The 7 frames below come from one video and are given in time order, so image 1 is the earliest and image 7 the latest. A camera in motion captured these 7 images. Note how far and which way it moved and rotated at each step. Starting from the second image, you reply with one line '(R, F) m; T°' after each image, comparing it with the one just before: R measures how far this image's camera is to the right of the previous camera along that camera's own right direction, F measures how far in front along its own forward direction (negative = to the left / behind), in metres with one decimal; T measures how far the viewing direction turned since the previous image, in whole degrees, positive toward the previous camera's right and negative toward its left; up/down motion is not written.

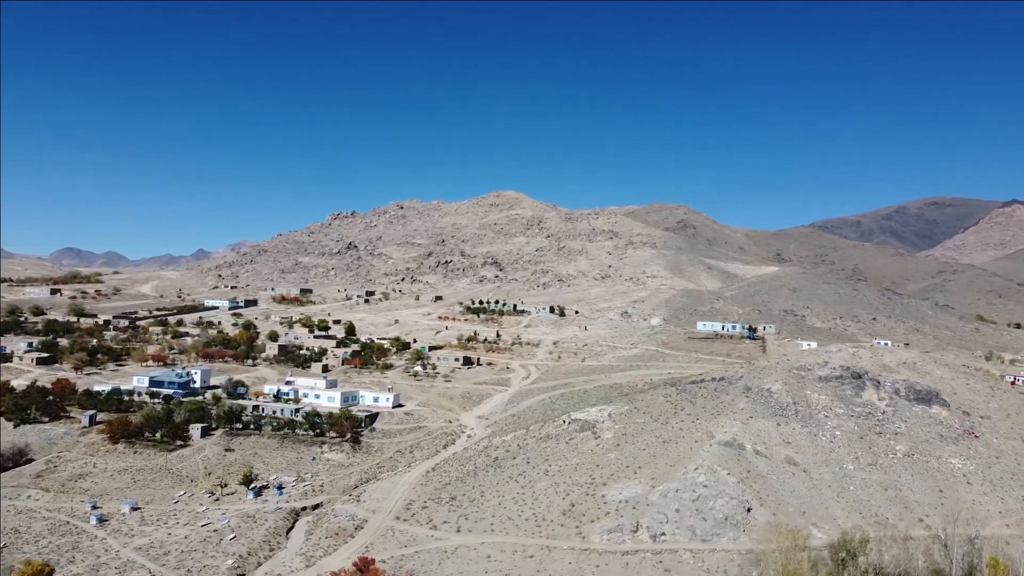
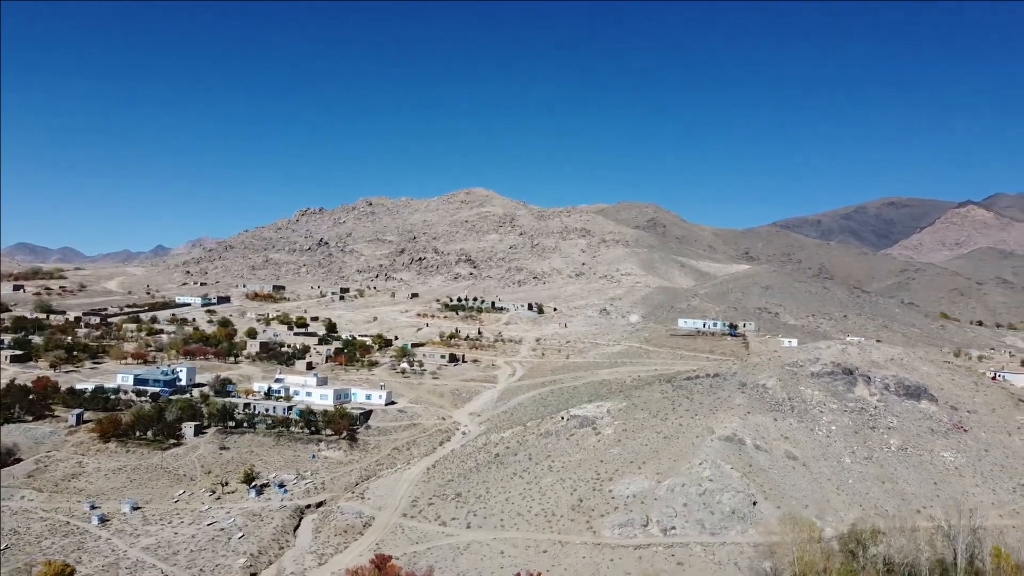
(-1.3, 0.0) m; +2°
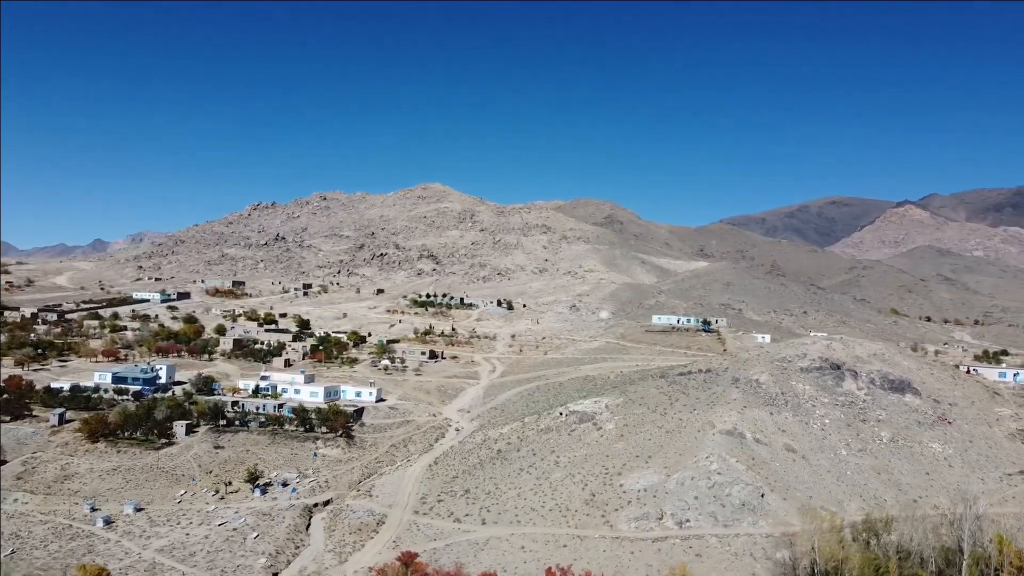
(-1.9, 0.0) m; +3°
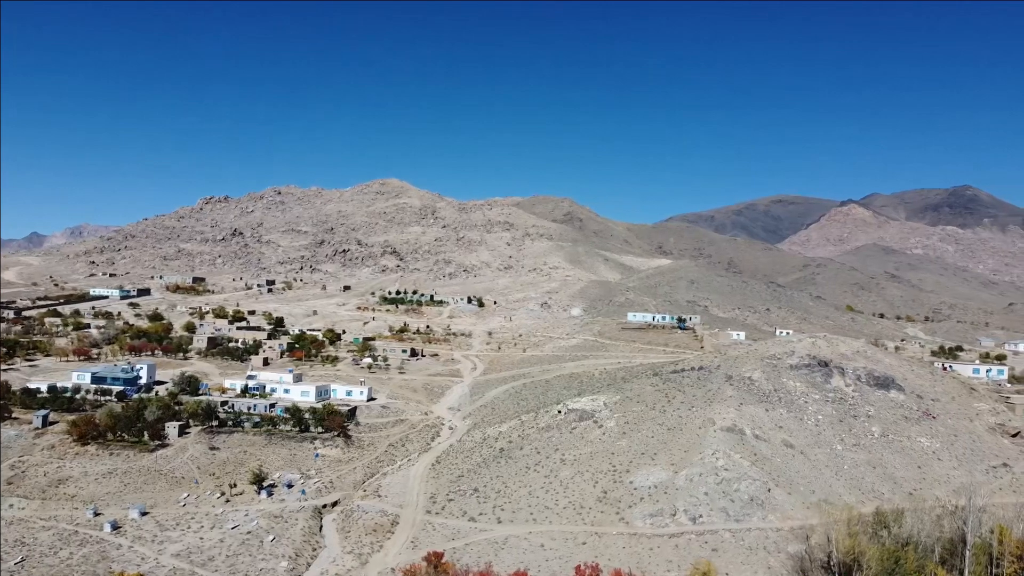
(-1.8, 0.0) m; +3°
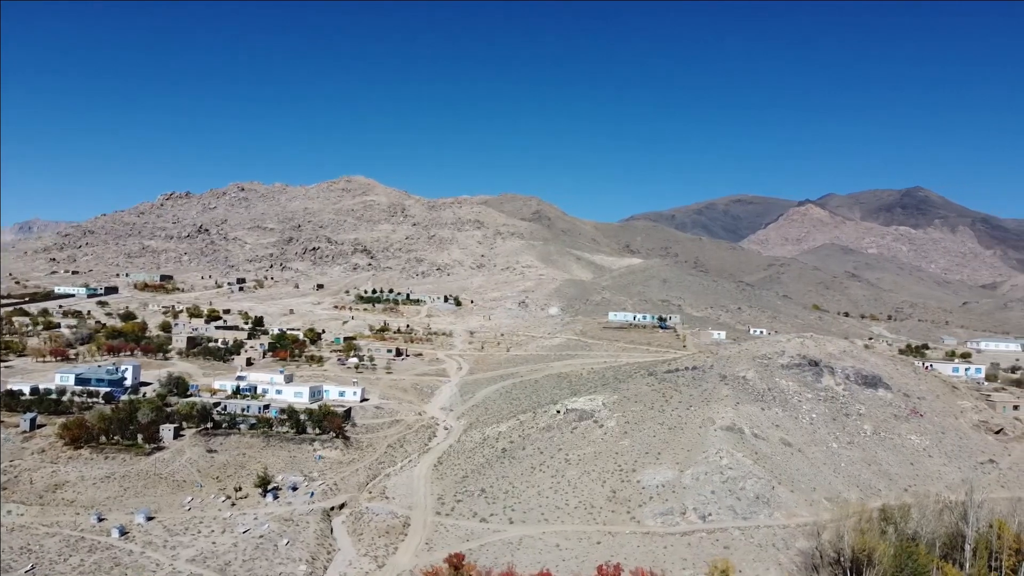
(-1.4, -0.1) m; +2°
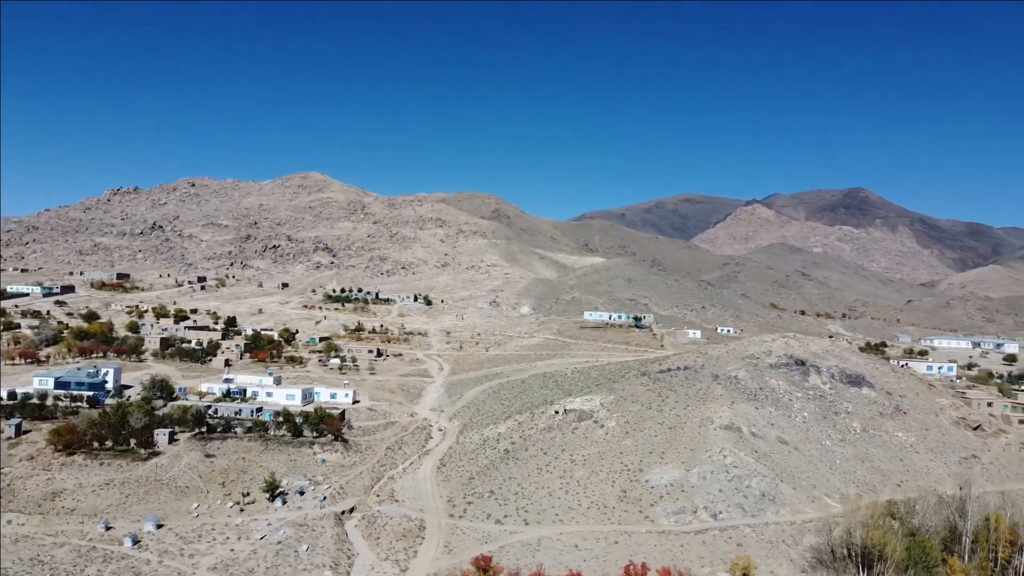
(-1.9, -0.1) m; +3°
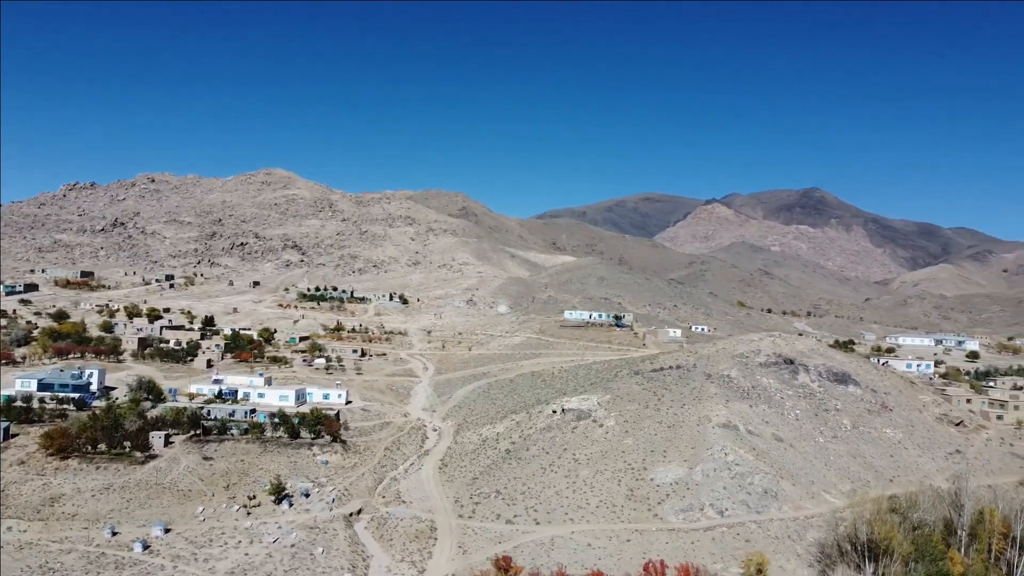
(-1.4, -0.1) m; +2°
